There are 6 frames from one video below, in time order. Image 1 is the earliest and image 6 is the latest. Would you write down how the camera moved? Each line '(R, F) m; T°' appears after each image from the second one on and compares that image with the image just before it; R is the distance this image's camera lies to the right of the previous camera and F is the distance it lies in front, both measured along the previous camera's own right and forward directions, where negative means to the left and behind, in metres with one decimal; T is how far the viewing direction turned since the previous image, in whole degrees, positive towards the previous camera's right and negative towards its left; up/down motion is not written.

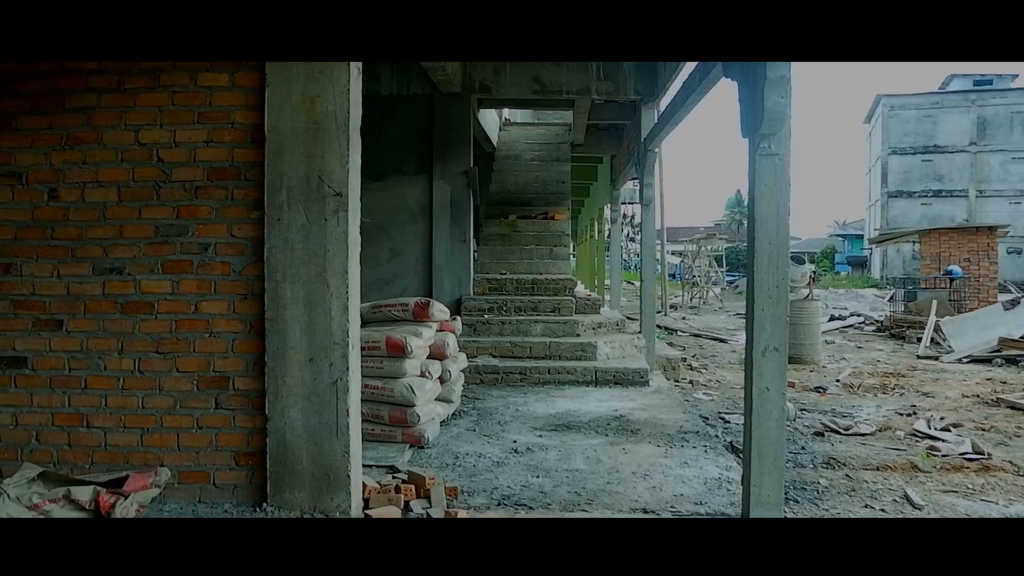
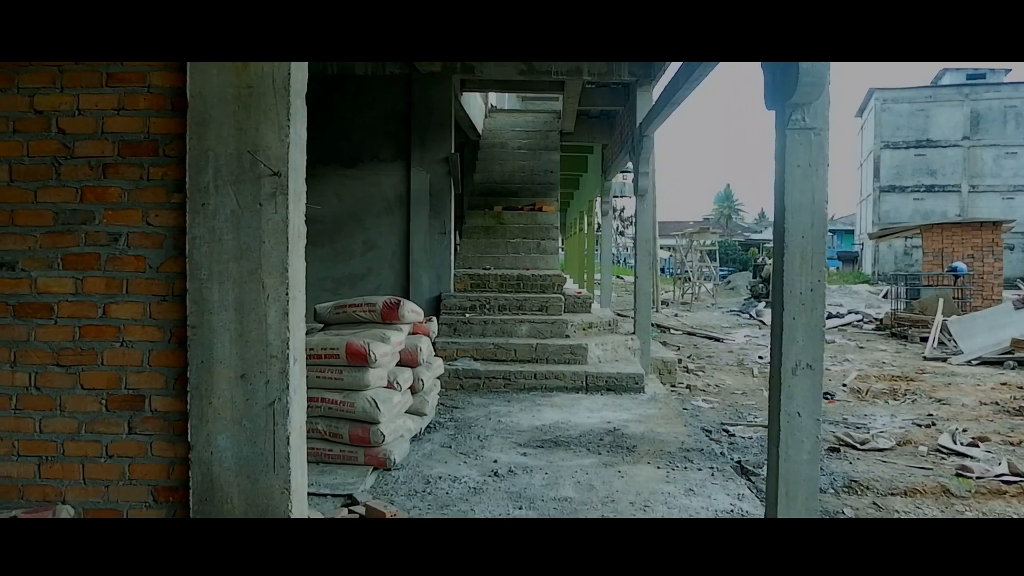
(0.0, +0.6) m; +1°
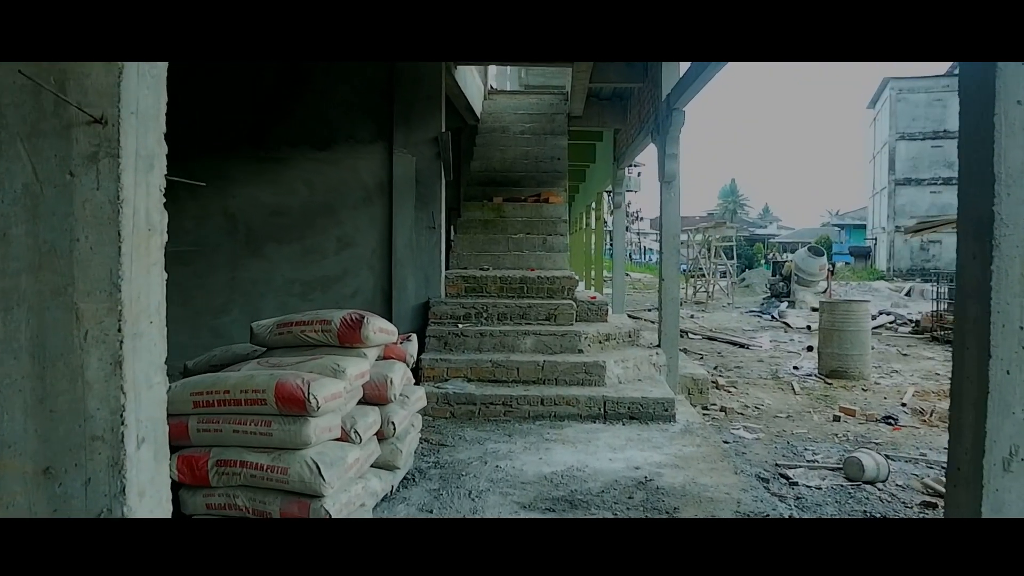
(0.0, +1.1) m; 0°
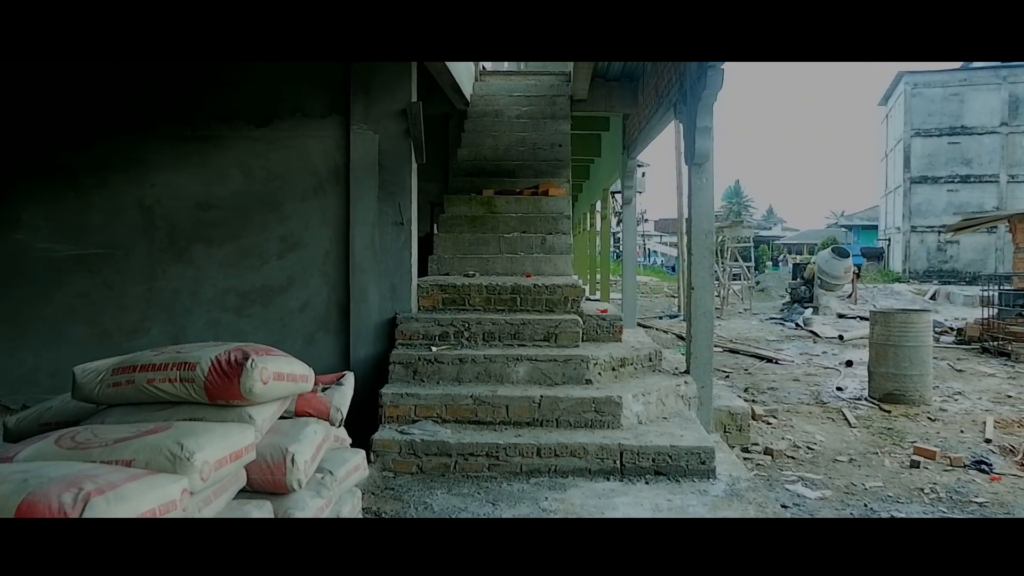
(+0.1, +1.2) m; 0°
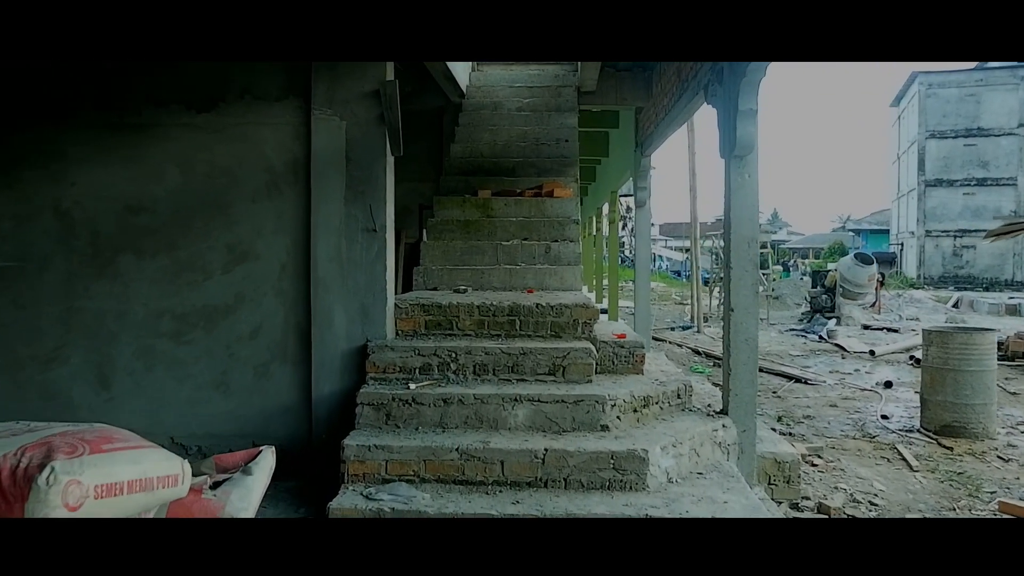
(0.0, +0.8) m; 0°
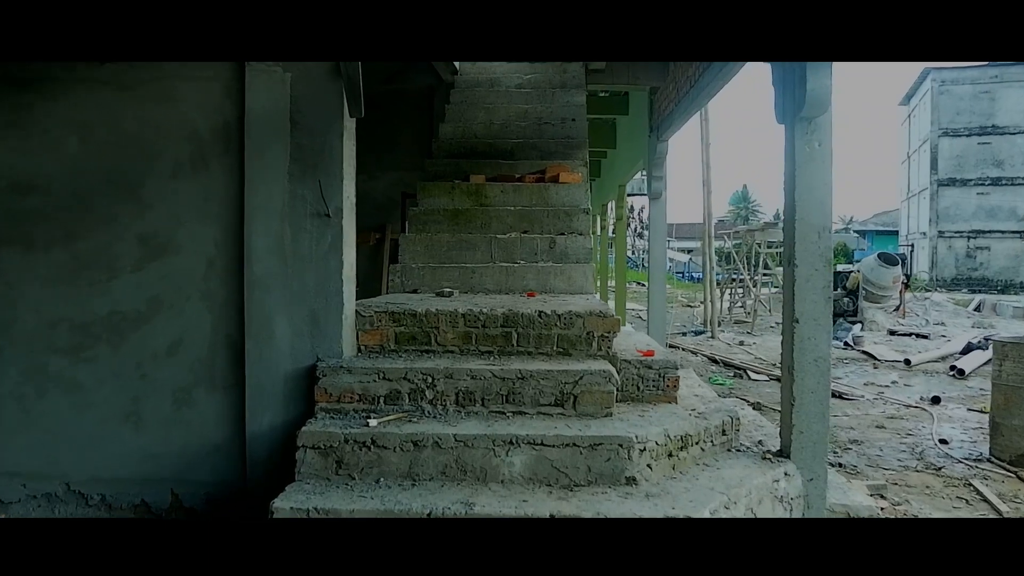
(0.0, +0.9) m; 0°
